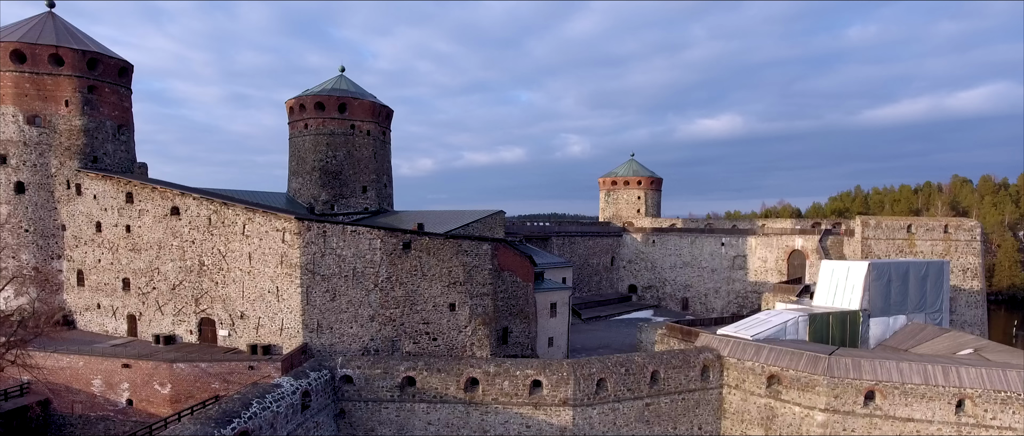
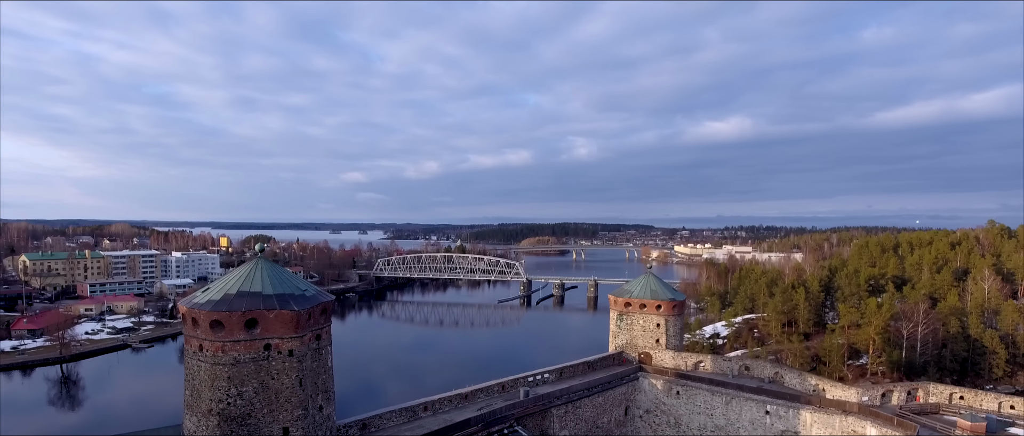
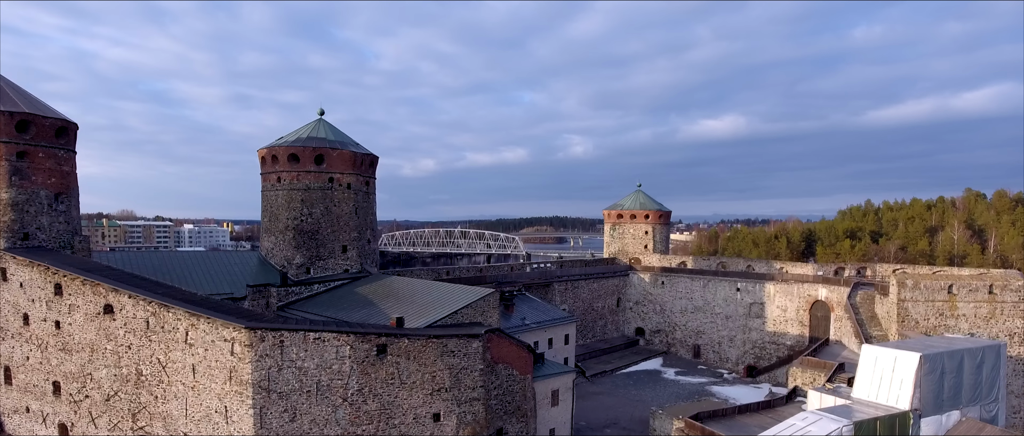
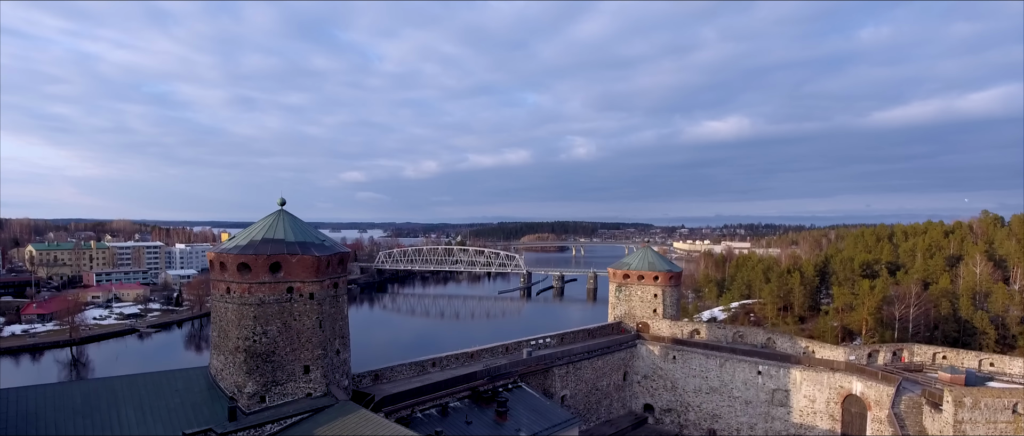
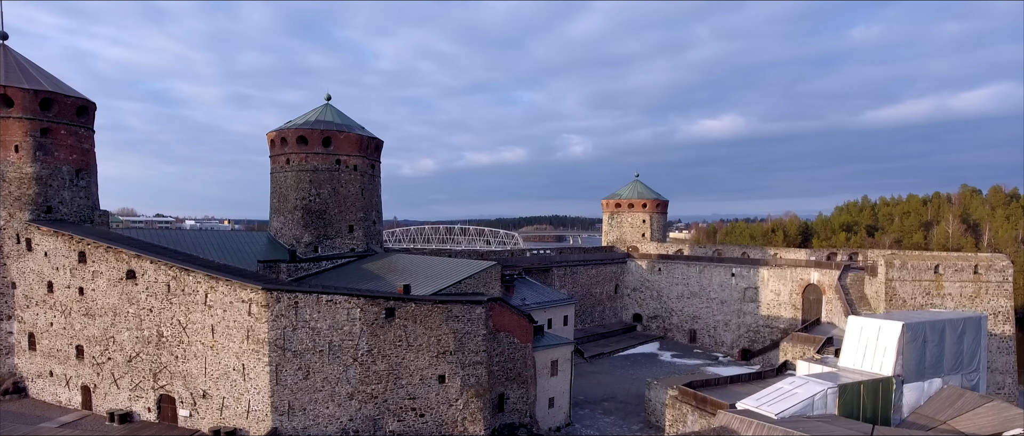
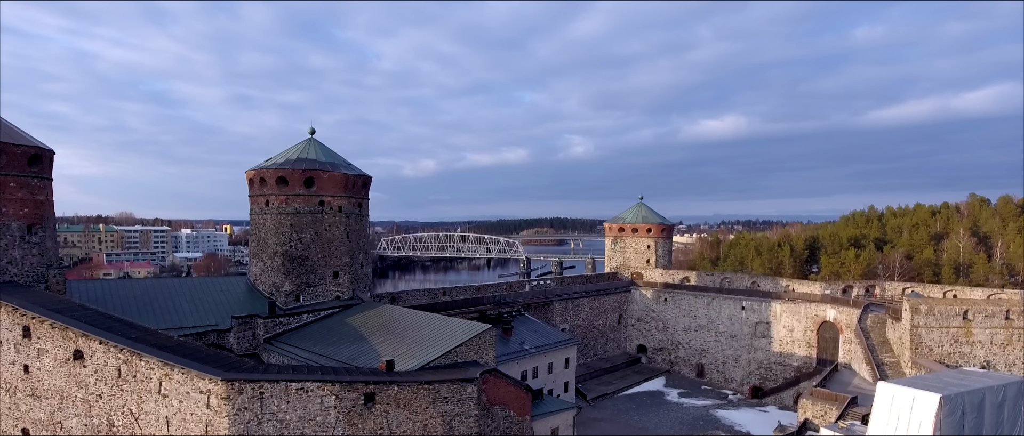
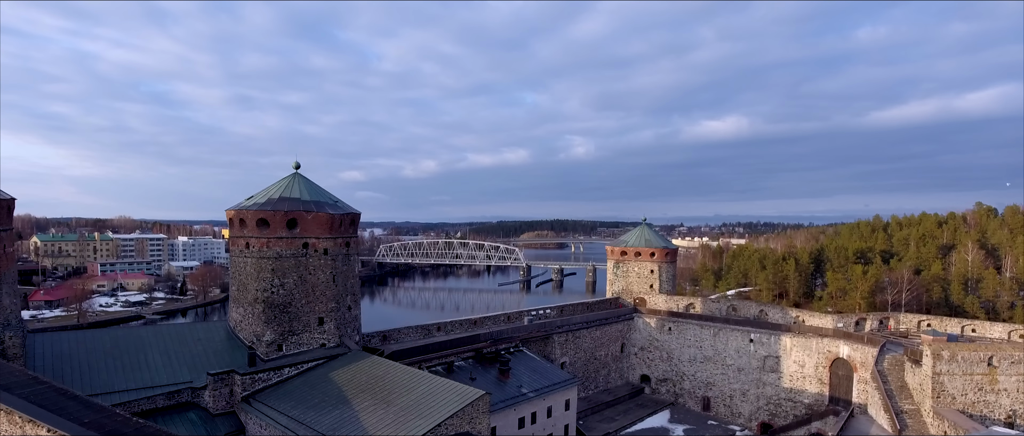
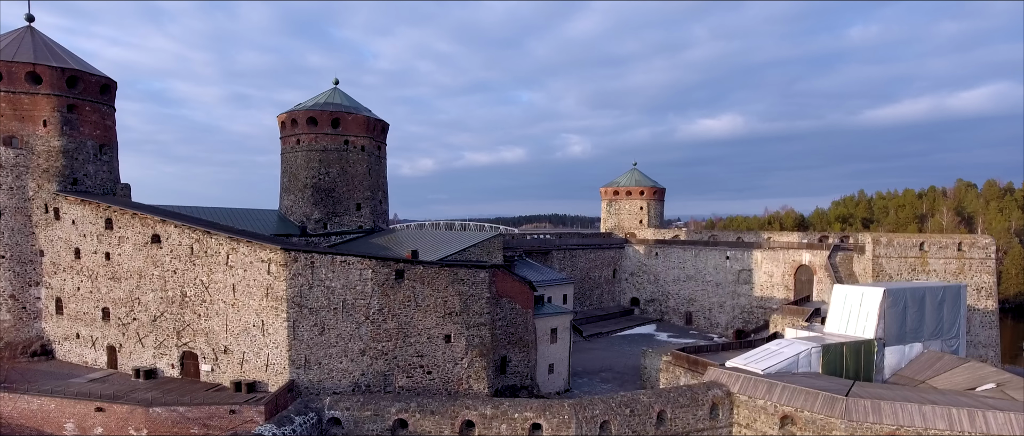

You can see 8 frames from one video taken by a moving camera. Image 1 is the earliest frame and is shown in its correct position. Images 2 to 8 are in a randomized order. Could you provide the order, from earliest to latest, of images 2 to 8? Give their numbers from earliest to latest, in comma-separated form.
8, 5, 3, 6, 7, 4, 2
